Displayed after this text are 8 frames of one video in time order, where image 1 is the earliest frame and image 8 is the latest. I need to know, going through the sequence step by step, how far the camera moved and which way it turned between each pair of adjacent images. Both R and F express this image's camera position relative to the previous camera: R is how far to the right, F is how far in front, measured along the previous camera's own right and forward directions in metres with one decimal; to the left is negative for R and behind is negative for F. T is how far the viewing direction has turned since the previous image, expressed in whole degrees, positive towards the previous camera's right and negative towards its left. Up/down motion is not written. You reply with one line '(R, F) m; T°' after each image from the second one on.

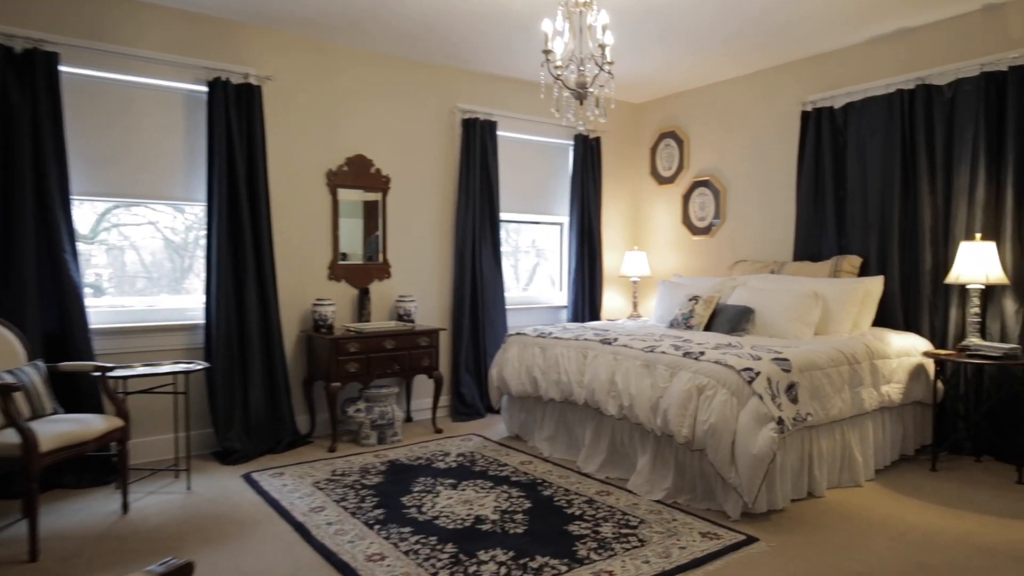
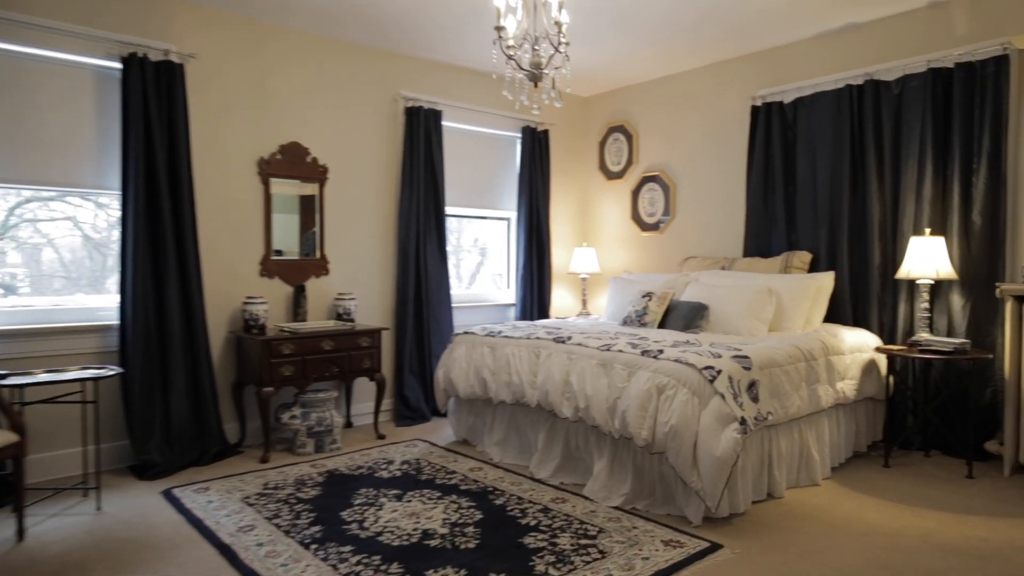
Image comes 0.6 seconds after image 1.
(0.0, +0.2) m; +5°
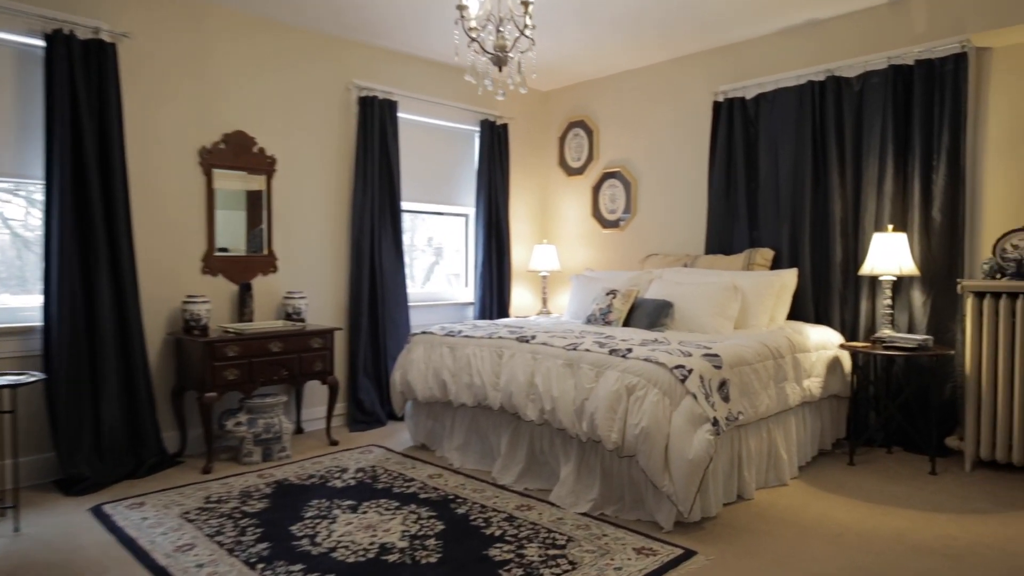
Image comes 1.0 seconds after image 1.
(0.0, +0.1) m; +4°
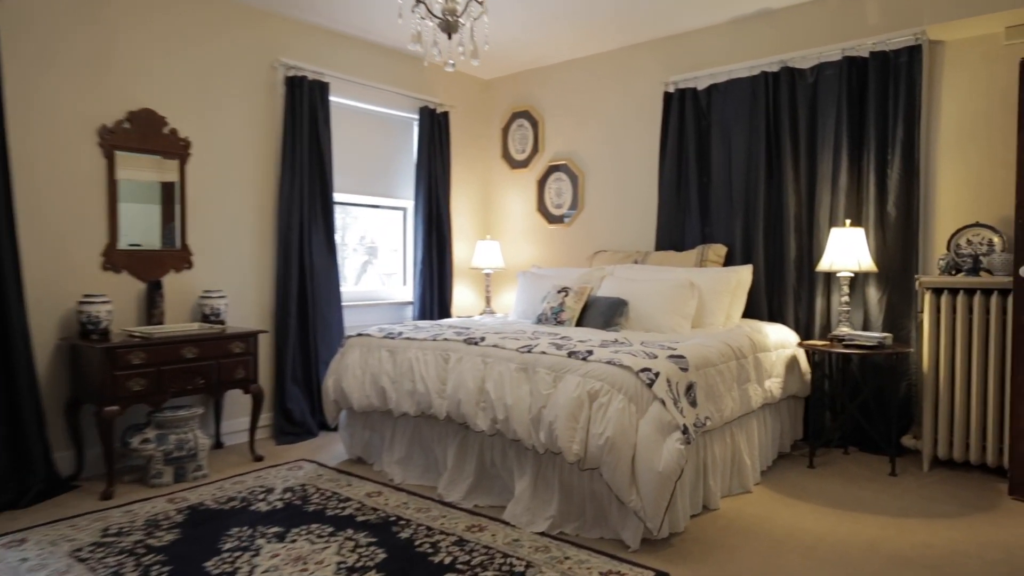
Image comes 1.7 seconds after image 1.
(-0.1, +0.3) m; +6°
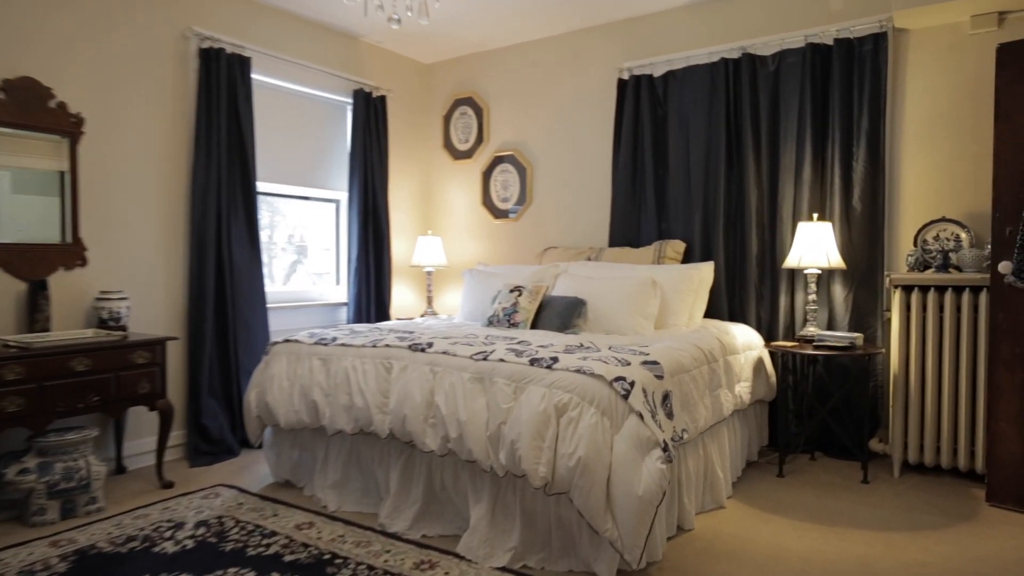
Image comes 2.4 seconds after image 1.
(-0.1, +0.3) m; +6°
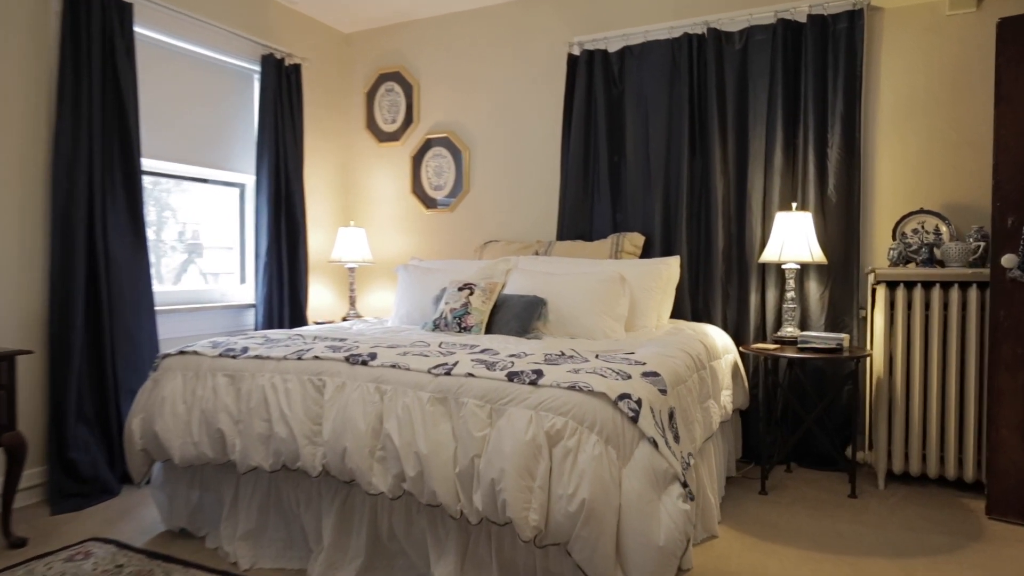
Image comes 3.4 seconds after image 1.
(-0.2, +0.5) m; +8°
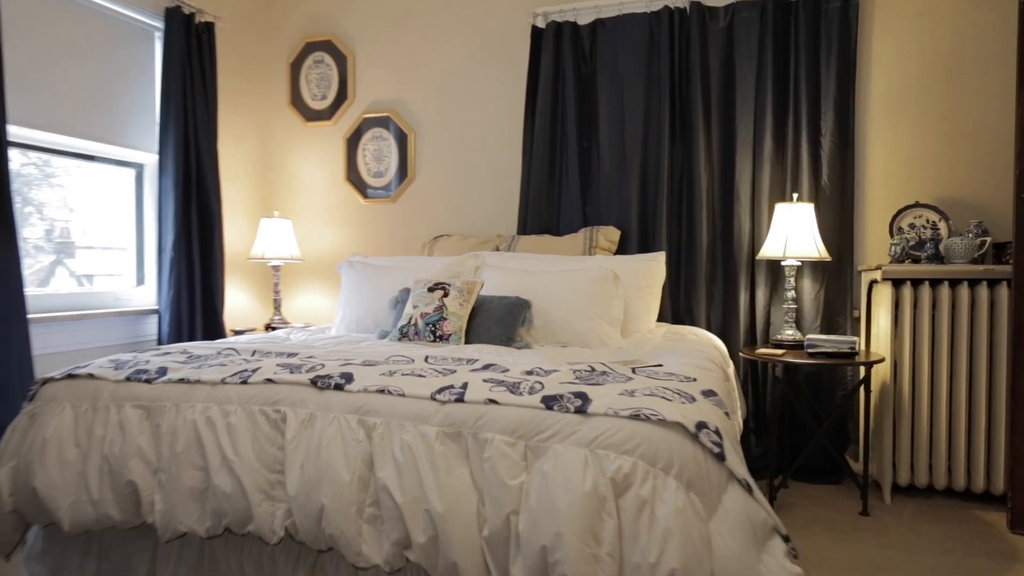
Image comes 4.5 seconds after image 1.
(-0.3, +0.4) m; +9°
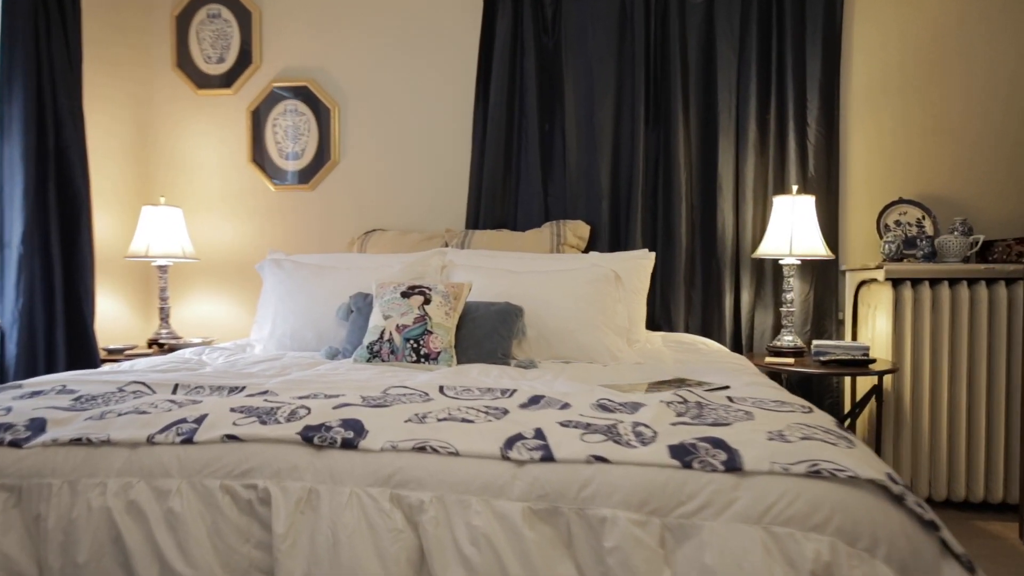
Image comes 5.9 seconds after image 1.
(-0.3, +0.5) m; +11°
